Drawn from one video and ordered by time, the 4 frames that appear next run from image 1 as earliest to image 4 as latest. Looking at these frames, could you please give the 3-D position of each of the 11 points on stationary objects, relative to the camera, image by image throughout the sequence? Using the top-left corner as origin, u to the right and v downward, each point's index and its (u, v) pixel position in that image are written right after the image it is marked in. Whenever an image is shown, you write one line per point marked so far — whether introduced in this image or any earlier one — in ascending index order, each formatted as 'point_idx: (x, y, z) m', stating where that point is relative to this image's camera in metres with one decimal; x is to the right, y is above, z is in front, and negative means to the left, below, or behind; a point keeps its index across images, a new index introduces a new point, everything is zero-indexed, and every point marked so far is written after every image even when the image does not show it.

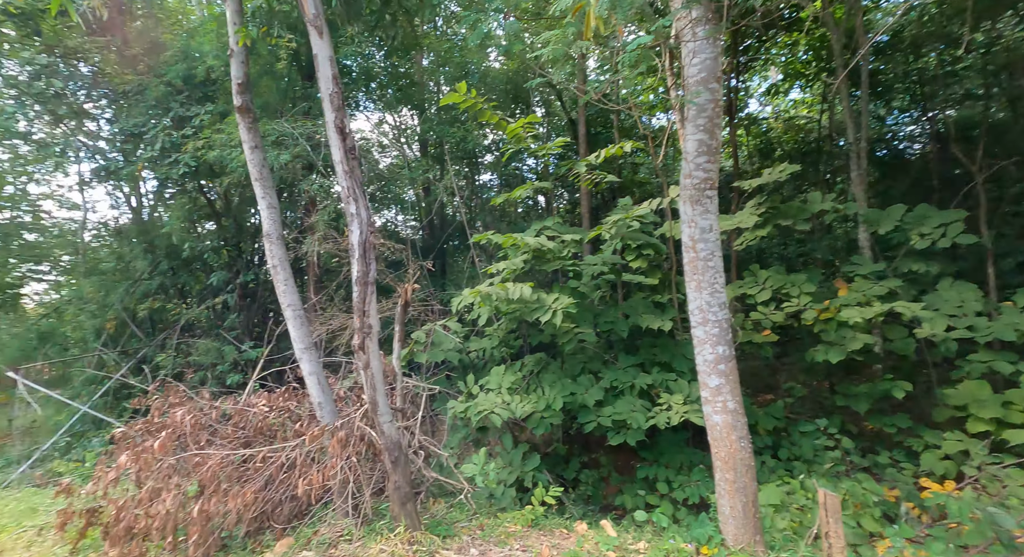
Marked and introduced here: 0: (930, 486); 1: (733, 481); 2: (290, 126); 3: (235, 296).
0: (+3.6, -1.8, +4.7) m
1: (+1.8, -1.7, +4.6) m
2: (-2.6, +1.8, +6.2) m
3: (-4.3, -0.3, +7.8) m
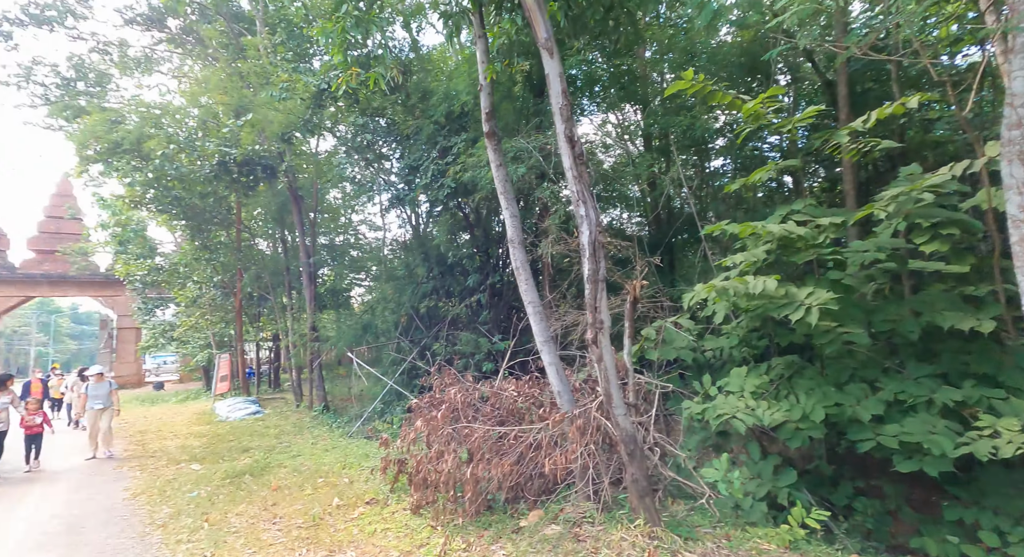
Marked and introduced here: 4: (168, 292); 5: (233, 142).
0: (+4.9, -1.7, +2.5) m
1: (+3.3, -1.6, +3.3) m
2: (+0.2, +1.8, +6.9) m
3: (-0.4, -0.3, +9.1) m
4: (-11.9, -0.5, +19.3) m
5: (-5.1, +2.4, +10.1) m
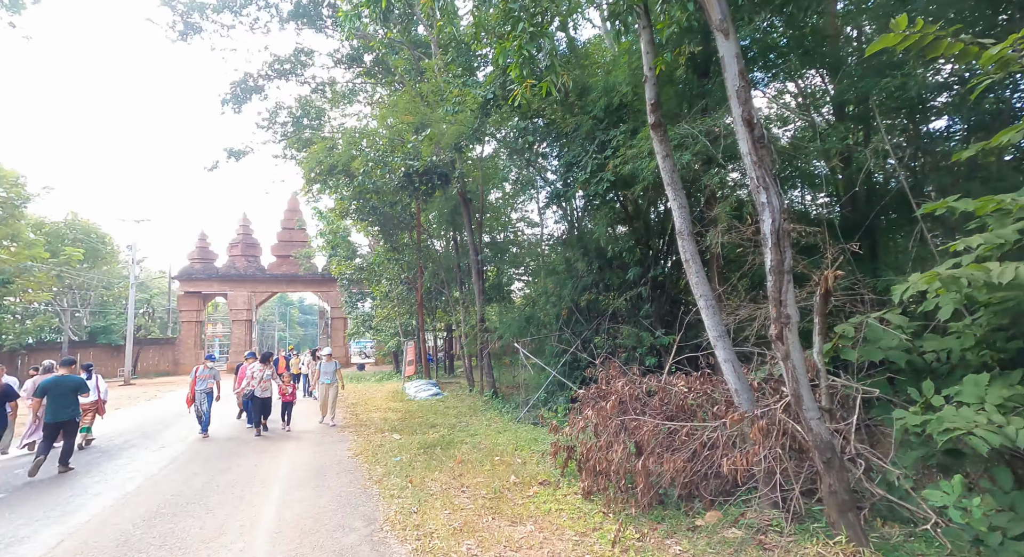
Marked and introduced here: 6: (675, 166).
0: (+5.5, -1.6, +1.1) m
1: (+4.2, -1.5, +2.3) m
2: (+2.2, +1.9, +6.6) m
3: (+2.3, -0.2, +8.9) m
4: (-5.9, -0.4, +21.9) m
5: (-2.0, +2.5, +11.1) m
6: (+1.5, +1.0, +5.1) m
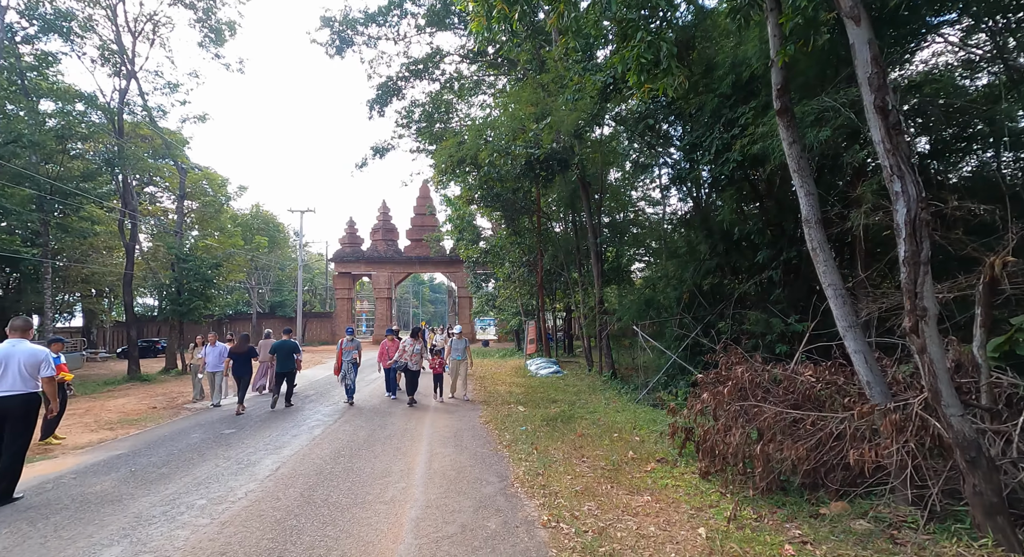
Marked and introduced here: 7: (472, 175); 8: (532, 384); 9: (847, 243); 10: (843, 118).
0: (+5.6, -1.6, +0.1) m
1: (+4.6, -1.5, +1.6) m
2: (+3.6, +2.1, +6.1) m
3: (+4.2, +0.1, +8.4) m
4: (-1.0, +0.4, +22.9) m
5: (+0.5, +2.9, +11.4) m
6: (+2.6, +1.1, +4.7) m
7: (-1.0, +2.6, +13.5) m
8: (+0.4, -2.4, +12.4) m
9: (+4.5, +0.5, +7.1) m
10: (+3.7, +1.8, +5.9) m
